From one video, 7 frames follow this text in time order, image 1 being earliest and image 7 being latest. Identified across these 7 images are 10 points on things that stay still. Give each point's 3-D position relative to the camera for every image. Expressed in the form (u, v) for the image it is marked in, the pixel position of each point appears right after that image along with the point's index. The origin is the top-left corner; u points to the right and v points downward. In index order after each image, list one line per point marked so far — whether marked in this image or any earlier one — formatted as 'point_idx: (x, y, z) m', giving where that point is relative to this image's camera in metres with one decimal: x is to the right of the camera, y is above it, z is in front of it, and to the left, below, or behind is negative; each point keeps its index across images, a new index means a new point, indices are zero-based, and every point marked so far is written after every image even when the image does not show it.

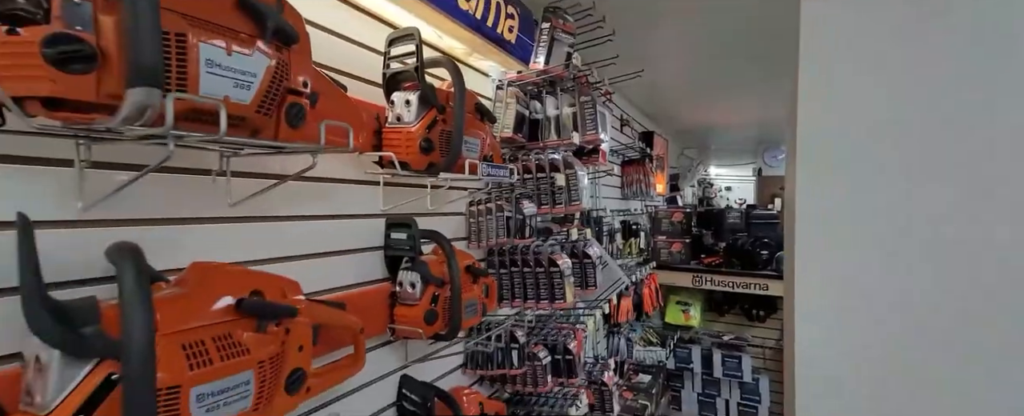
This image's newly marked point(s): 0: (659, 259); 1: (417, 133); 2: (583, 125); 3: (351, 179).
0: (+1.4, -0.5, +3.8) m
1: (-0.3, +0.2, +1.1) m
2: (+0.3, +0.4, +1.7) m
3: (-0.5, +0.1, +1.2) m
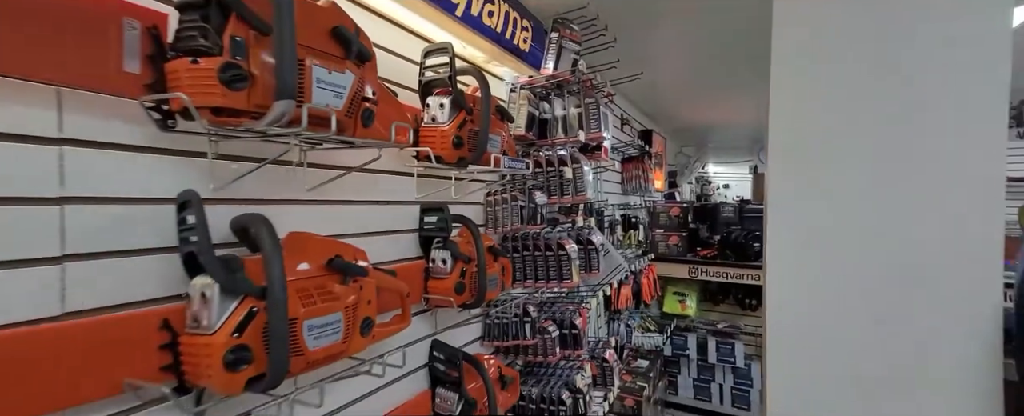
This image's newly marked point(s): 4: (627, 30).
0: (+1.4, -0.4, +4.0) m
1: (-0.2, +0.2, +1.3) m
2: (+0.3, +0.4, +1.9) m
3: (-0.4, +0.1, +1.4) m
4: (+0.7, +1.0, +2.4) m
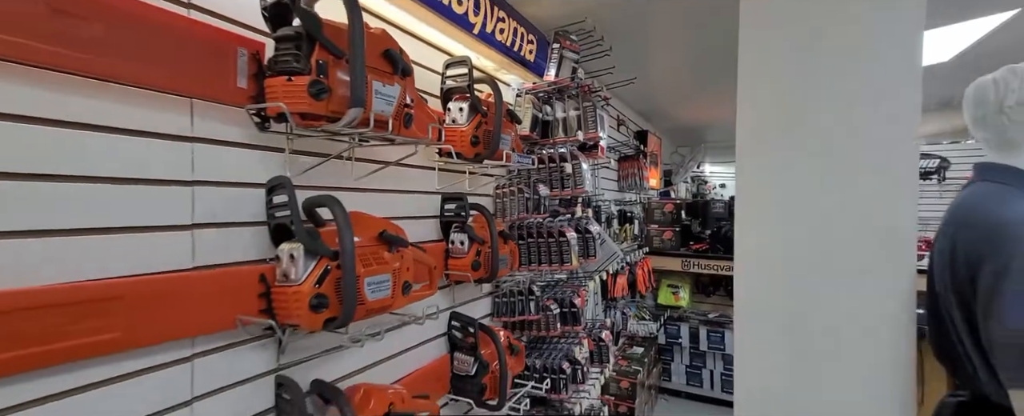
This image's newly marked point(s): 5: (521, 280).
0: (+1.4, -0.4, +4.3) m
1: (-0.2, +0.3, +1.5) m
2: (+0.4, +0.4, +2.2) m
3: (-0.4, +0.2, +1.7) m
4: (+0.7, +1.1, +2.6) m
5: (+0.1, -0.4, +2.1) m
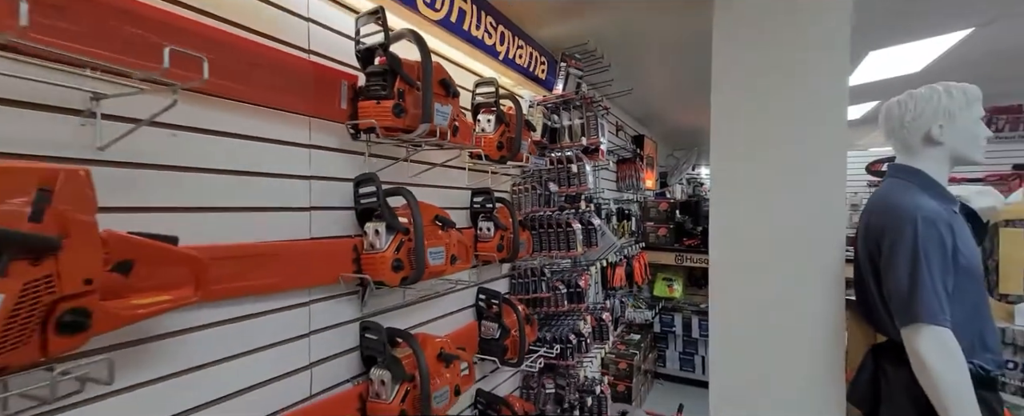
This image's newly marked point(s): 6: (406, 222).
0: (+1.5, -0.4, +4.6) m
1: (-0.1, +0.3, +1.9) m
2: (+0.5, +0.5, +2.5) m
3: (-0.3, +0.2, +2.0) m
4: (+0.8, +1.1, +3.0) m
5: (+0.1, -0.3, +2.5) m
6: (-0.4, 0.0, +1.4) m
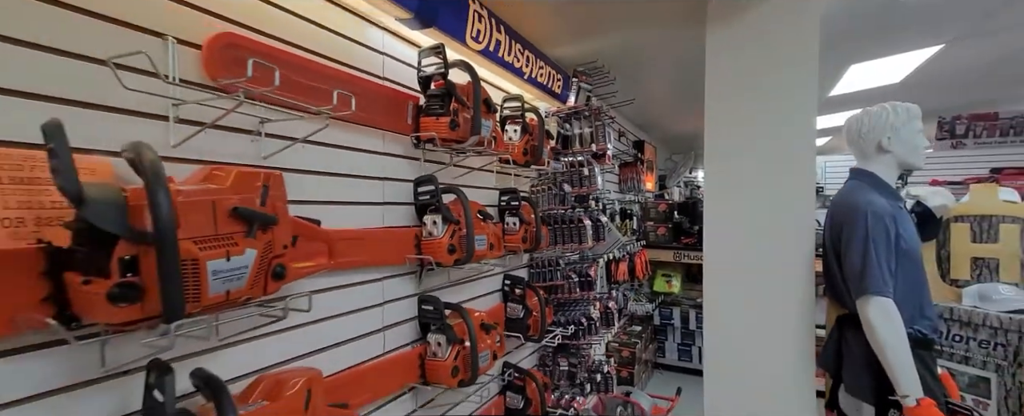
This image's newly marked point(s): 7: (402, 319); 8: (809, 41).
0: (+1.6, -0.4, +5.0) m
1: (0.0, +0.3, +2.2) m
2: (+0.6, +0.5, +2.9) m
3: (-0.1, +0.2, +2.4) m
4: (+0.9, +1.1, +3.3) m
5: (+0.3, -0.3, +2.8) m
6: (-0.2, 0.0, +1.7) m
7: (-0.4, -0.4, +1.7) m
8: (+1.2, +0.6, +1.7) m
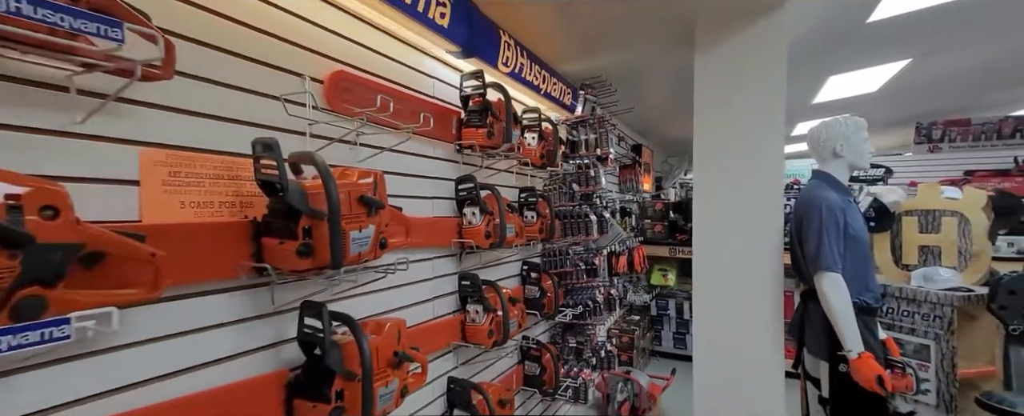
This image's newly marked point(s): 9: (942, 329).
0: (+1.7, -0.3, +5.4) m
1: (+0.2, +0.4, +2.6) m
2: (+0.7, +0.5, +3.3) m
3: (0.0, +0.2, +2.7) m
4: (+1.0, +1.1, +3.7) m
5: (+0.4, -0.3, +3.2) m
6: (-0.1, 0.0, +2.1) m
7: (-0.3, -0.4, +2.1) m
8: (+1.3, +0.7, +2.1) m
9: (+2.2, -0.6, +2.2) m
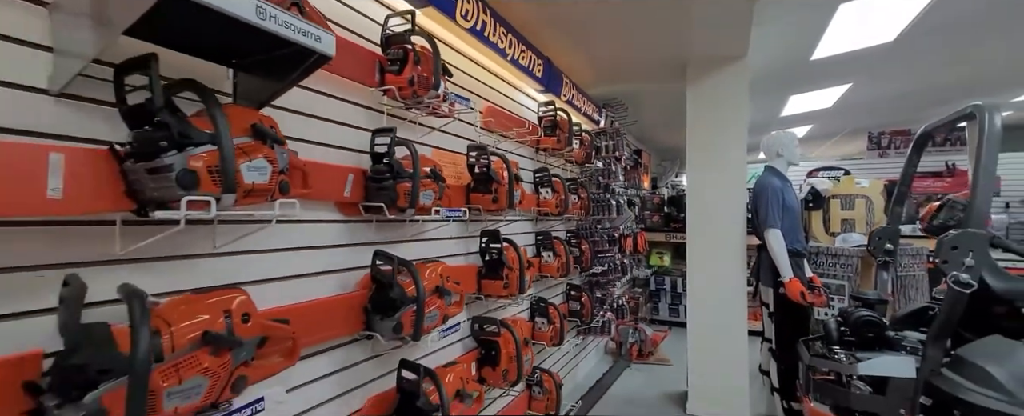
0: (+2.1, -0.2, +6.5) m
1: (+0.6, +0.5, +3.7) m
2: (+1.1, +0.6, +4.4) m
3: (+0.4, +0.4, +3.9) m
4: (+1.4, +1.2, +4.9) m
5: (+0.8, -0.2, +4.3) m
6: (+0.3, +0.1, +3.2) m
7: (+0.1, -0.3, +3.1) m
8: (+1.7, +0.8, +3.2) m
9: (+2.7, -0.5, +3.3) m
